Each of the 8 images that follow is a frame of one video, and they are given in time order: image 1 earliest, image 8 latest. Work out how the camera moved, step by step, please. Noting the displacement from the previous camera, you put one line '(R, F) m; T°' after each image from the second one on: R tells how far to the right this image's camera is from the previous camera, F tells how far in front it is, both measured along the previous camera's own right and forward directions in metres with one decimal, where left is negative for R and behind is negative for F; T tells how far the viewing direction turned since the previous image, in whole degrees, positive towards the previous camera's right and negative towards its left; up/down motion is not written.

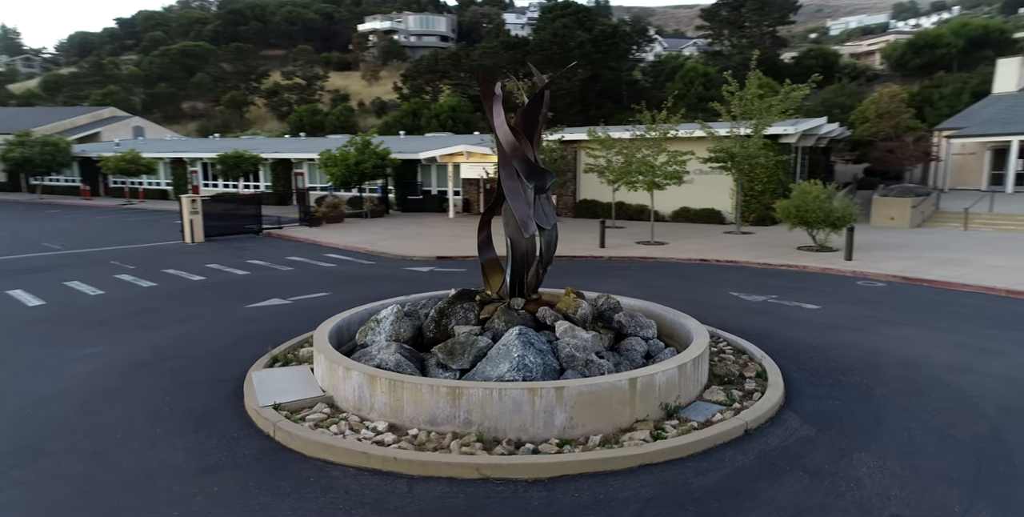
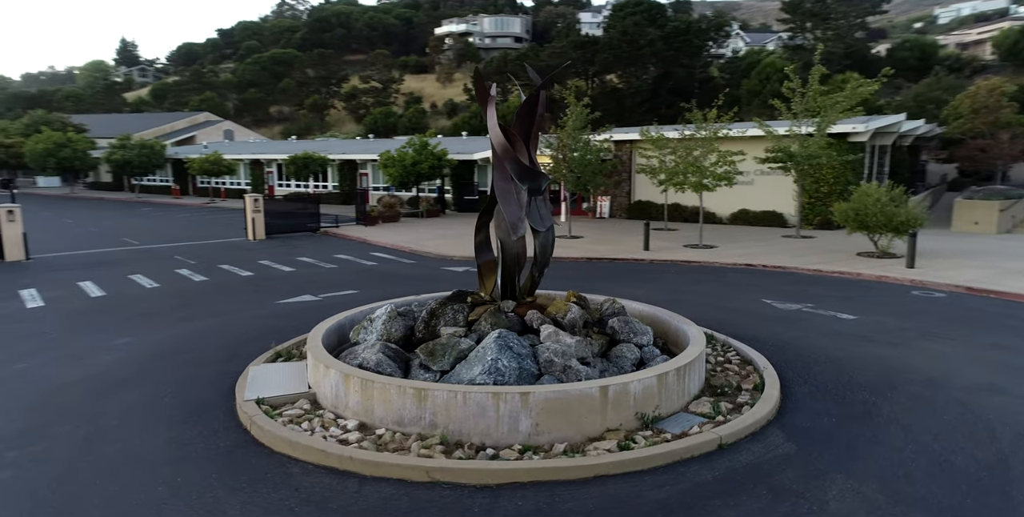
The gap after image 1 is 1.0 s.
(+0.6, +0.1) m; -6°
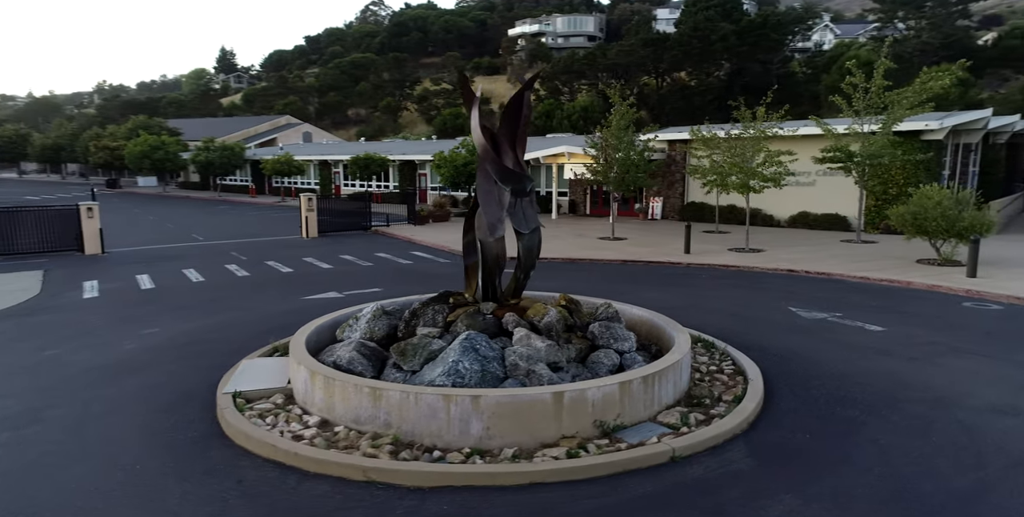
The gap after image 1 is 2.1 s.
(+0.7, +0.1) m; -5°
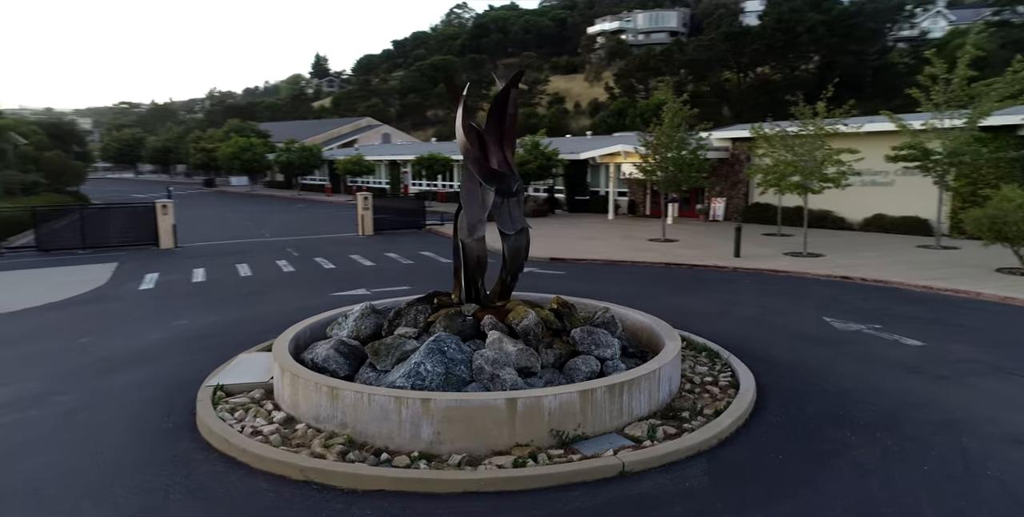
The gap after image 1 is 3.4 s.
(+0.7, +0.1) m; -6°
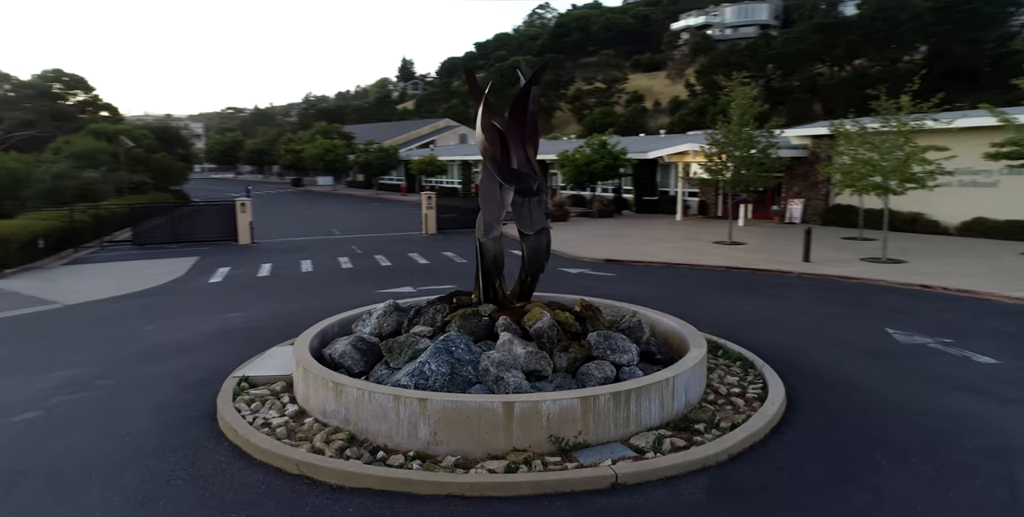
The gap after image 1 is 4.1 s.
(+0.4, +0.1) m; -7°
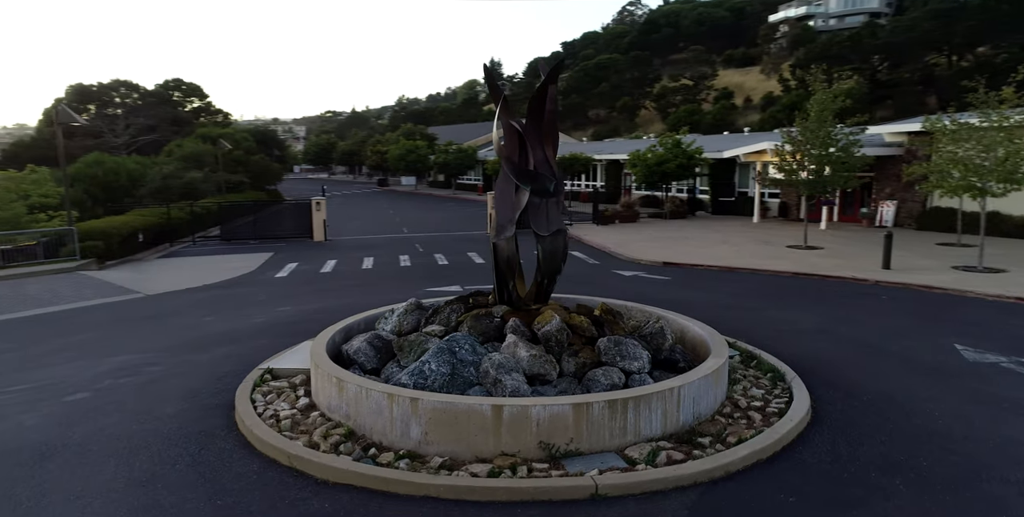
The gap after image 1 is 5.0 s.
(+0.5, +0.1) m; -7°
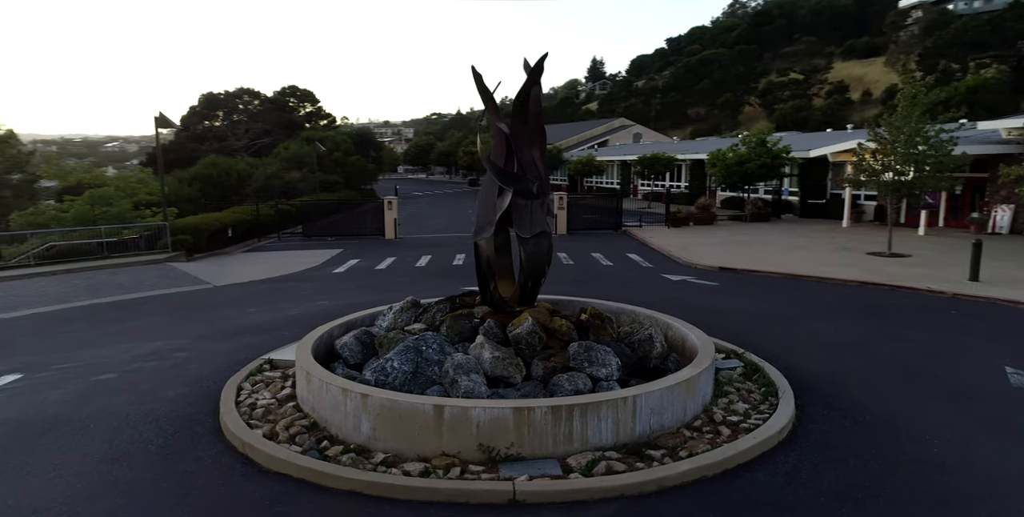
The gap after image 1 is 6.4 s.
(+0.9, 0.0) m; -8°
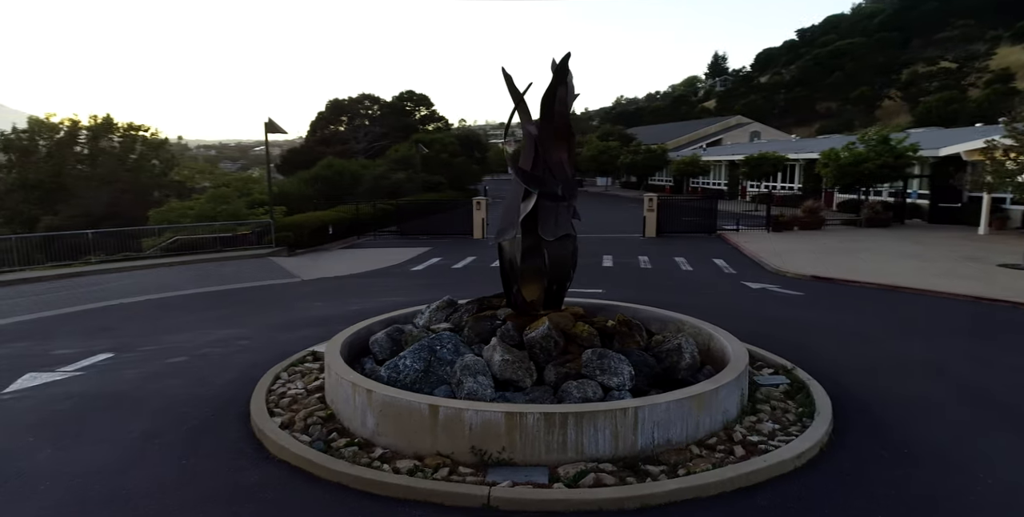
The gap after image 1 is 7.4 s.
(+0.6, +0.1) m; -10°
